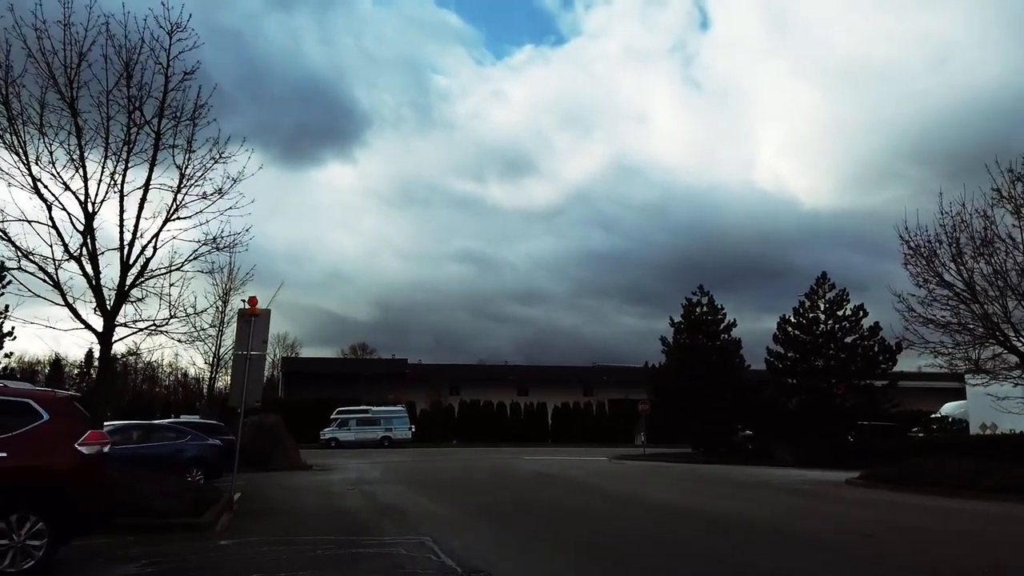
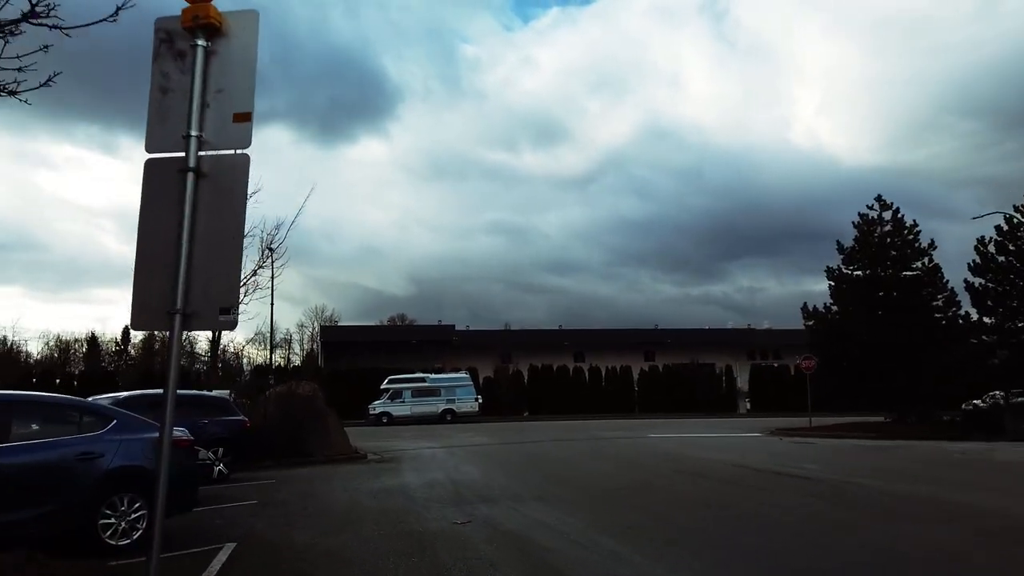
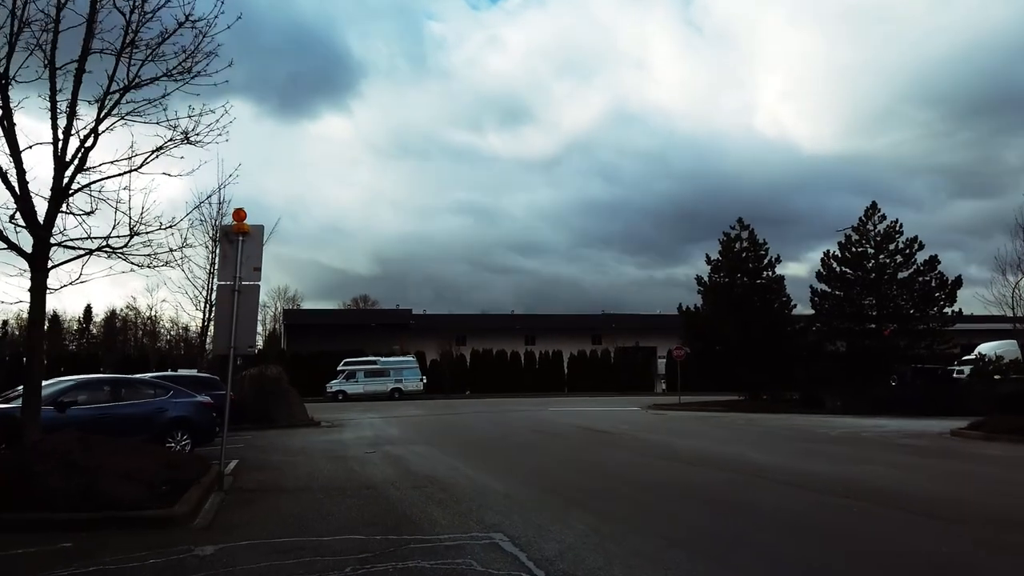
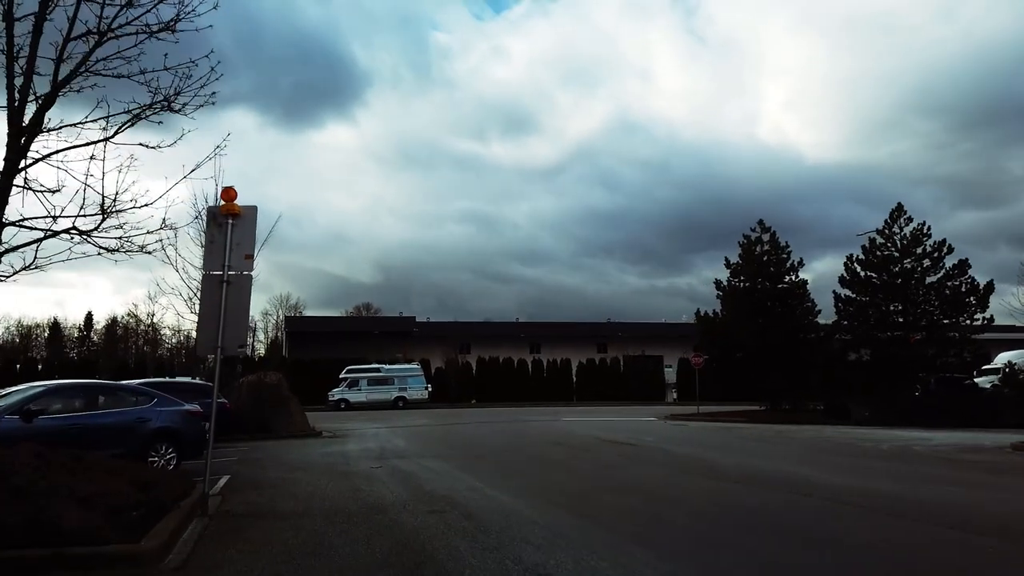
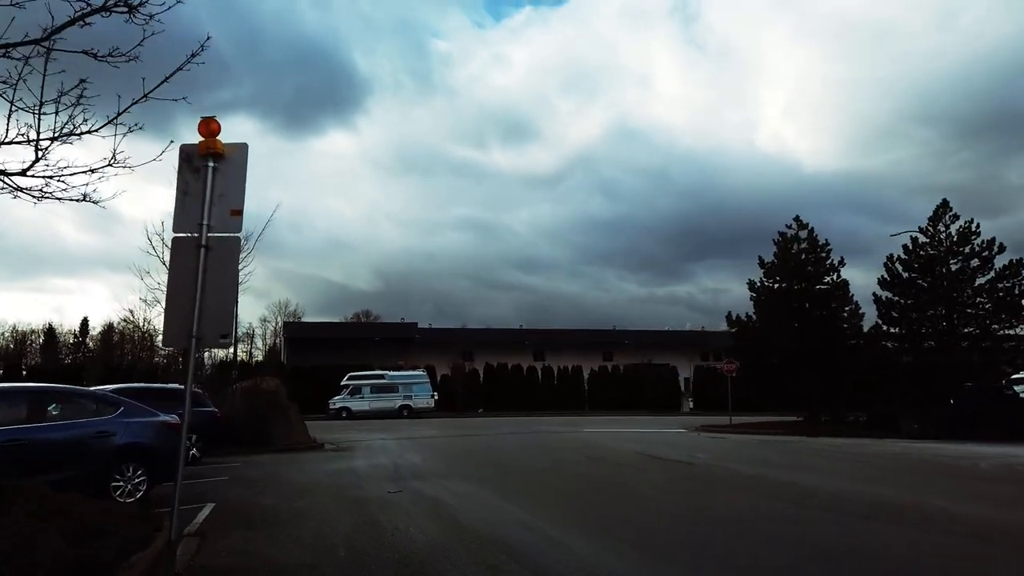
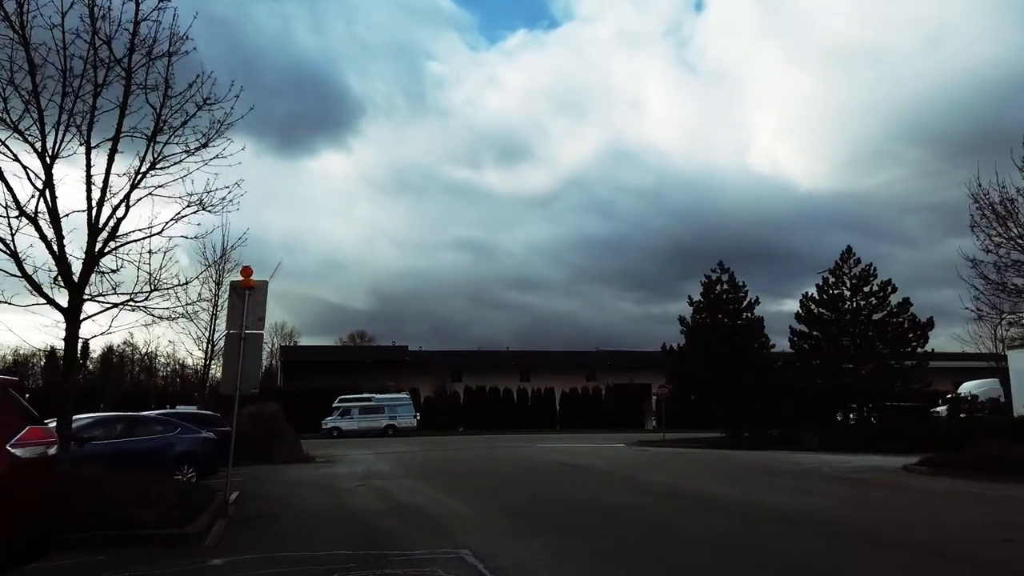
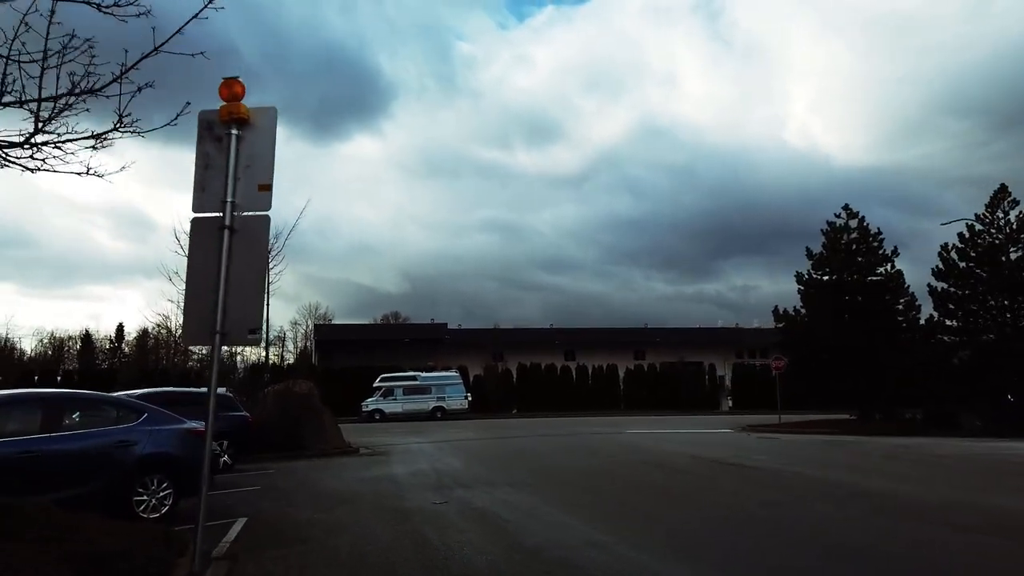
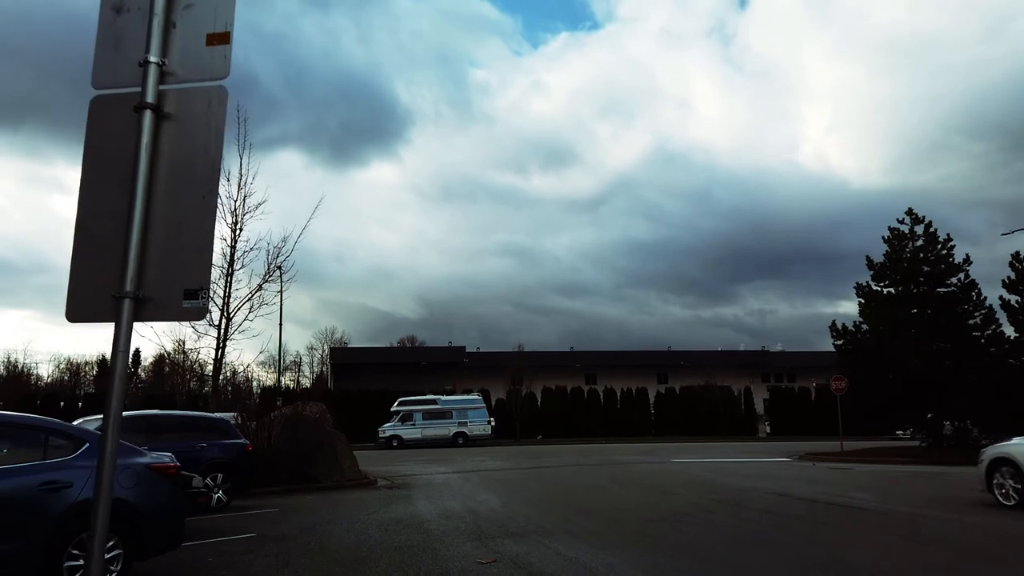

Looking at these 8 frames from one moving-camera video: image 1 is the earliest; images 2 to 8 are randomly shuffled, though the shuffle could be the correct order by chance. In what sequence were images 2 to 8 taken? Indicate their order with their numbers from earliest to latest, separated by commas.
6, 3, 4, 5, 7, 2, 8
